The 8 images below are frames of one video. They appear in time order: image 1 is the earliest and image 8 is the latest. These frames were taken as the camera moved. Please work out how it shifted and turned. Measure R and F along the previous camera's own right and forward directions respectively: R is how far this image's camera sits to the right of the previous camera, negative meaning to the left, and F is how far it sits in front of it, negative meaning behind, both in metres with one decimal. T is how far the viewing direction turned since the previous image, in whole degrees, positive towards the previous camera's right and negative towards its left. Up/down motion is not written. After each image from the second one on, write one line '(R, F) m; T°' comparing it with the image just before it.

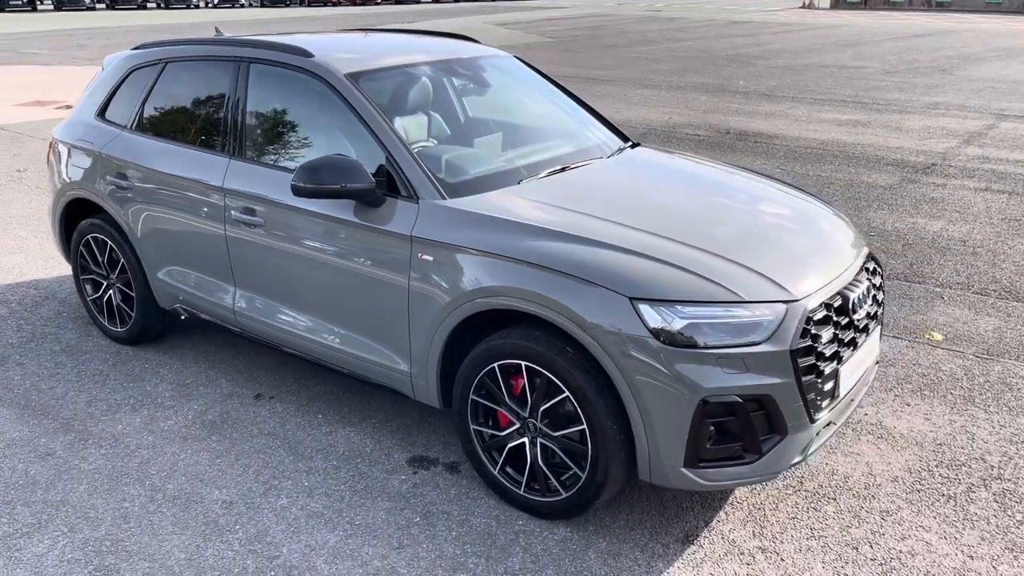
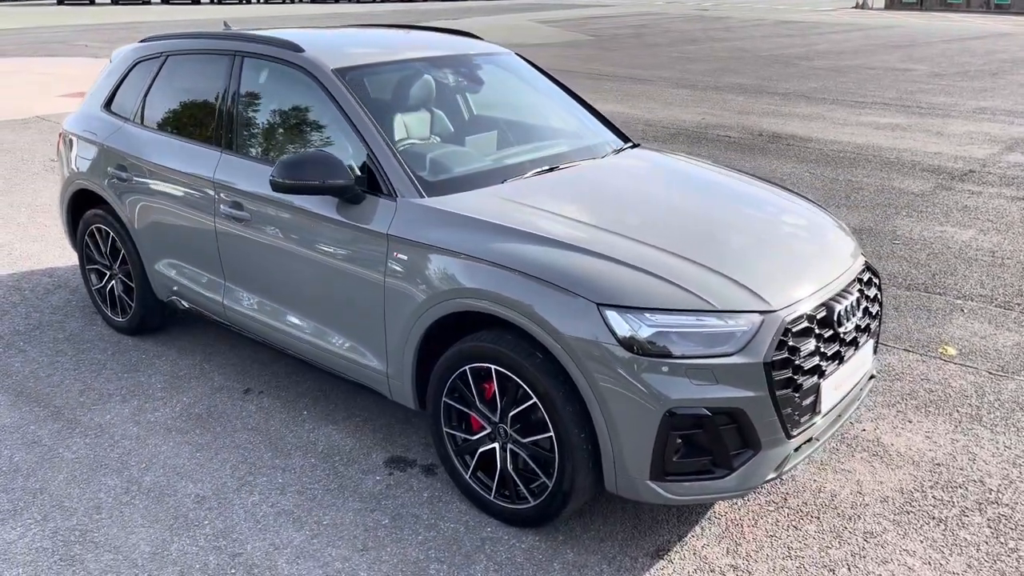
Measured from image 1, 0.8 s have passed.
(+0.2, +0.1) m; -3°
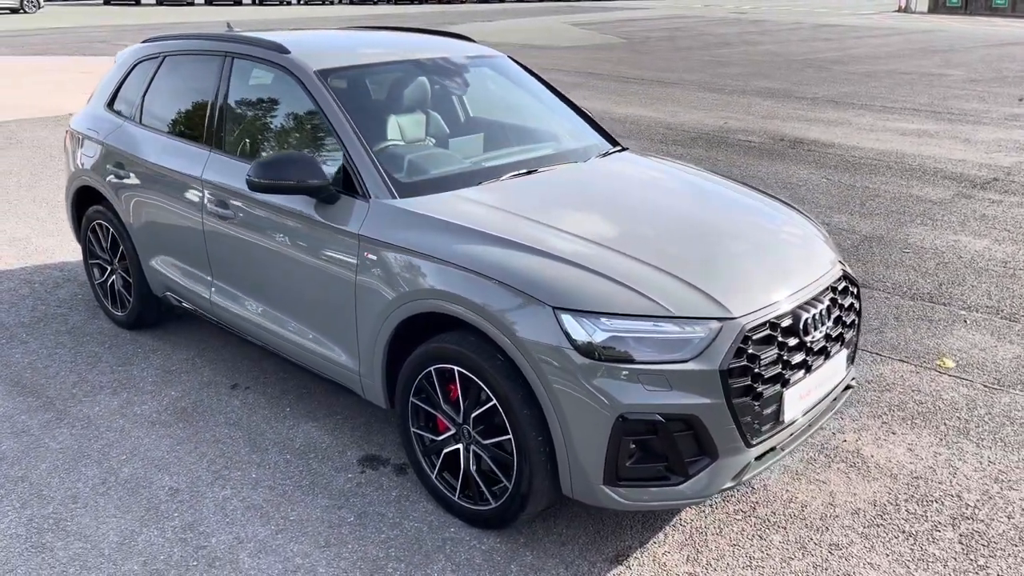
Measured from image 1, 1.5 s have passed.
(+0.2, 0.0) m; -2°
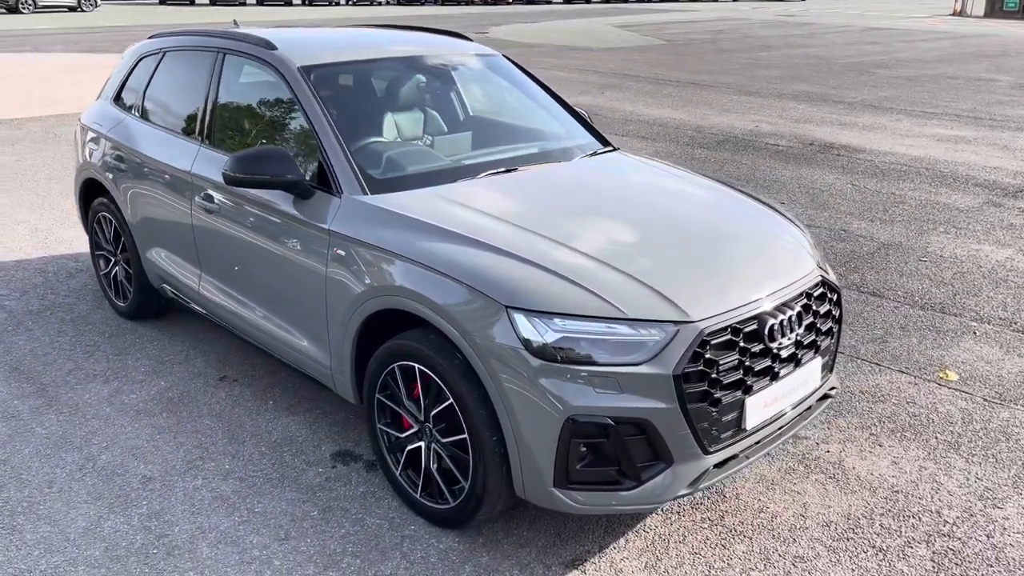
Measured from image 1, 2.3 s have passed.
(+0.3, 0.0) m; -3°
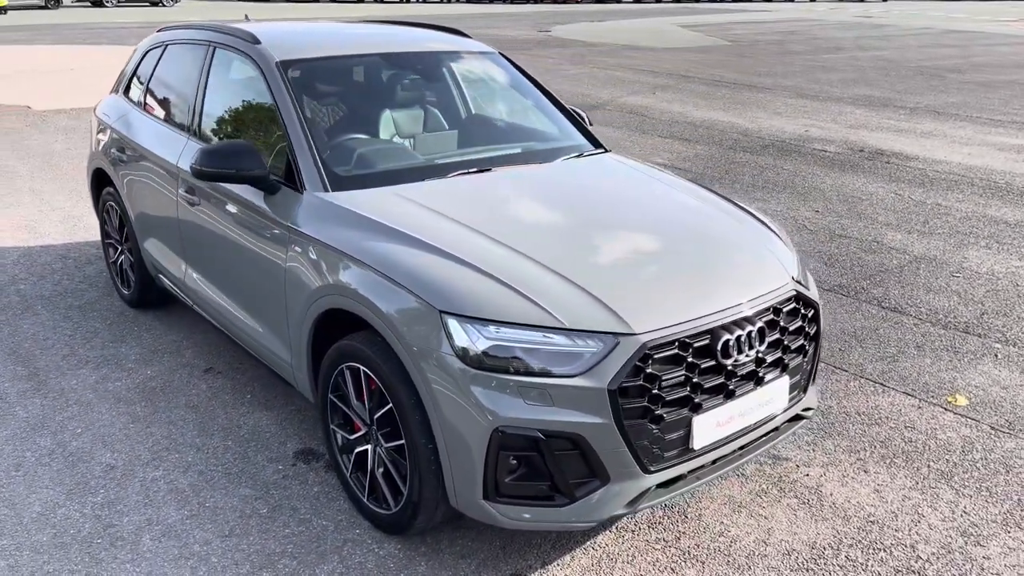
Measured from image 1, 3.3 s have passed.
(+0.4, +0.1) m; -4°
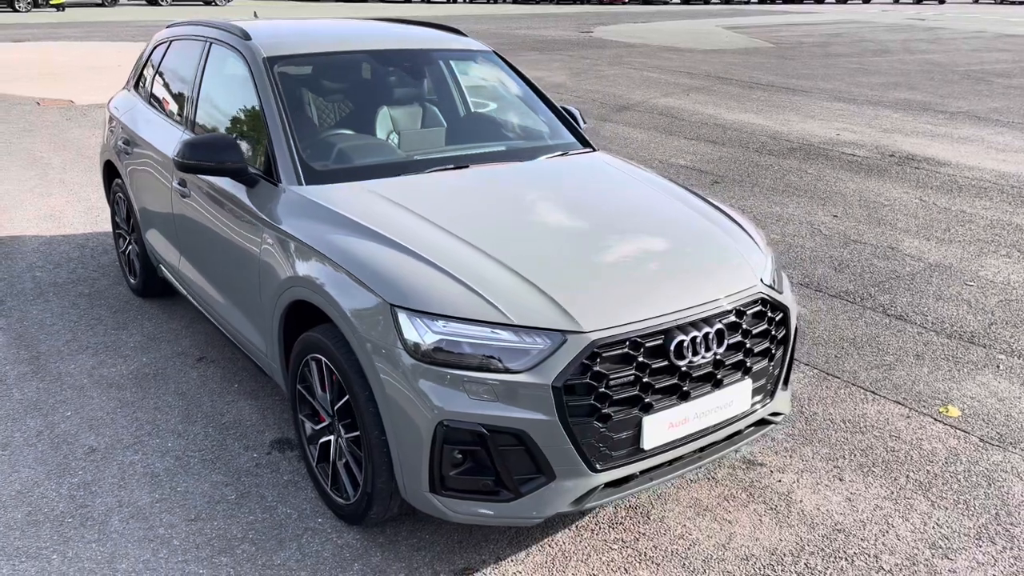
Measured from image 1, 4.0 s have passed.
(+0.3, 0.0) m; -3°
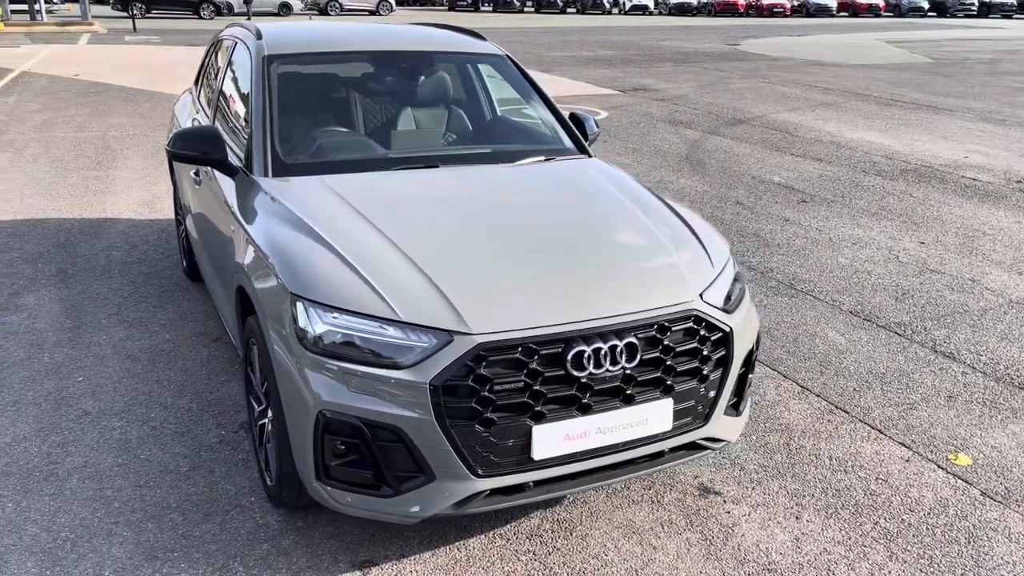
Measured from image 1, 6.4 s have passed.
(+0.8, +0.1) m; -10°
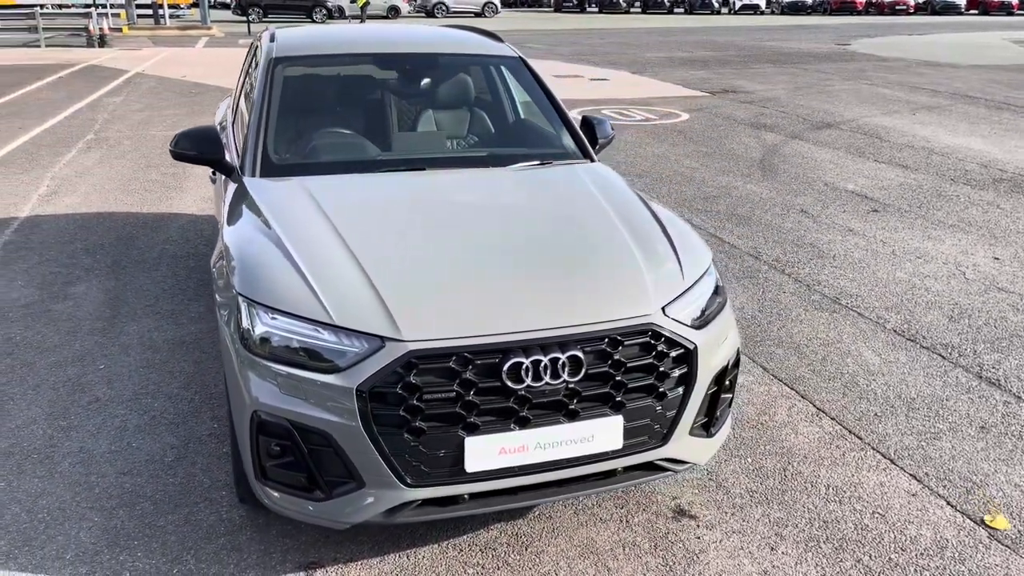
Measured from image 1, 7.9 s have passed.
(+0.5, +0.1) m; -7°
